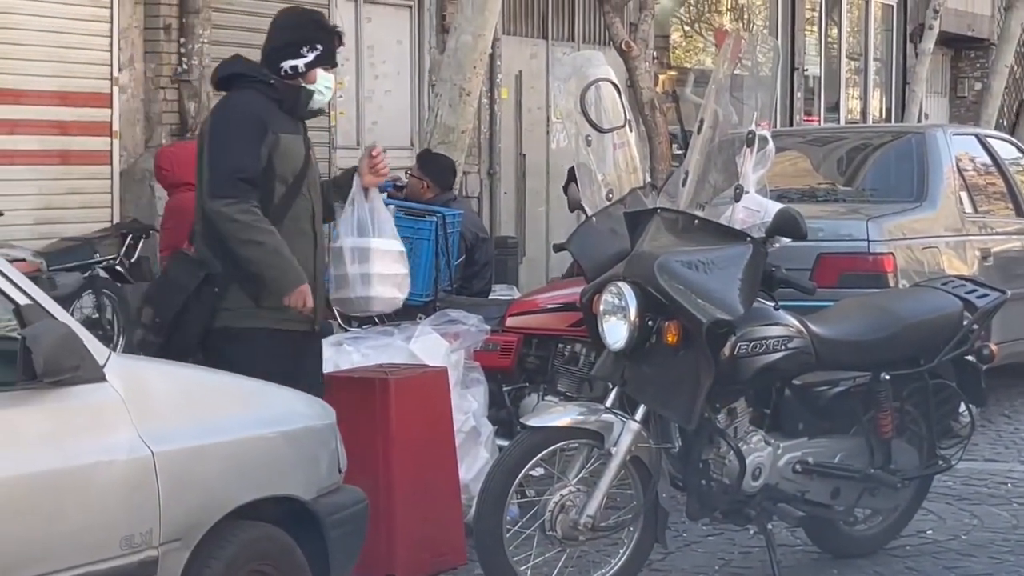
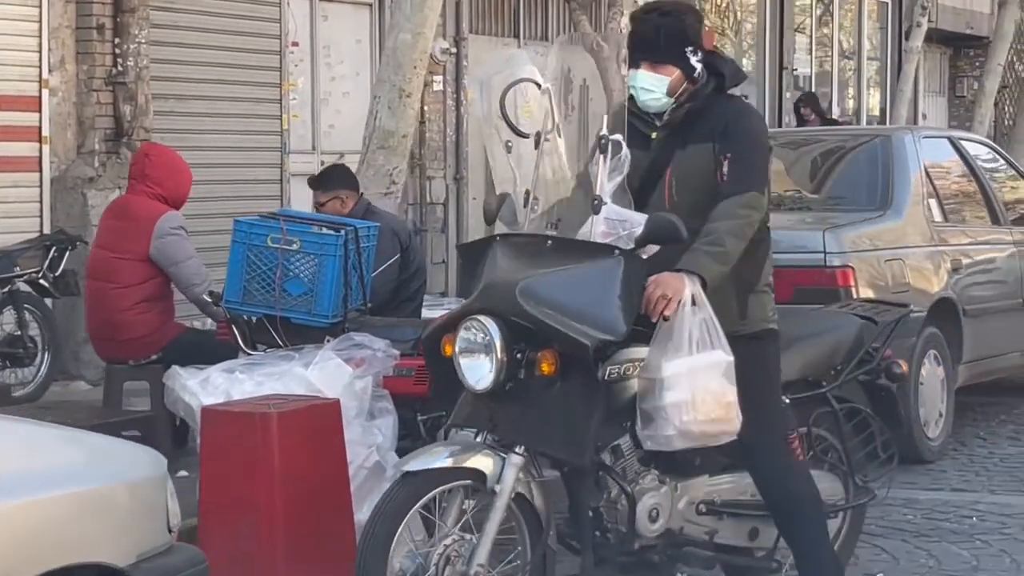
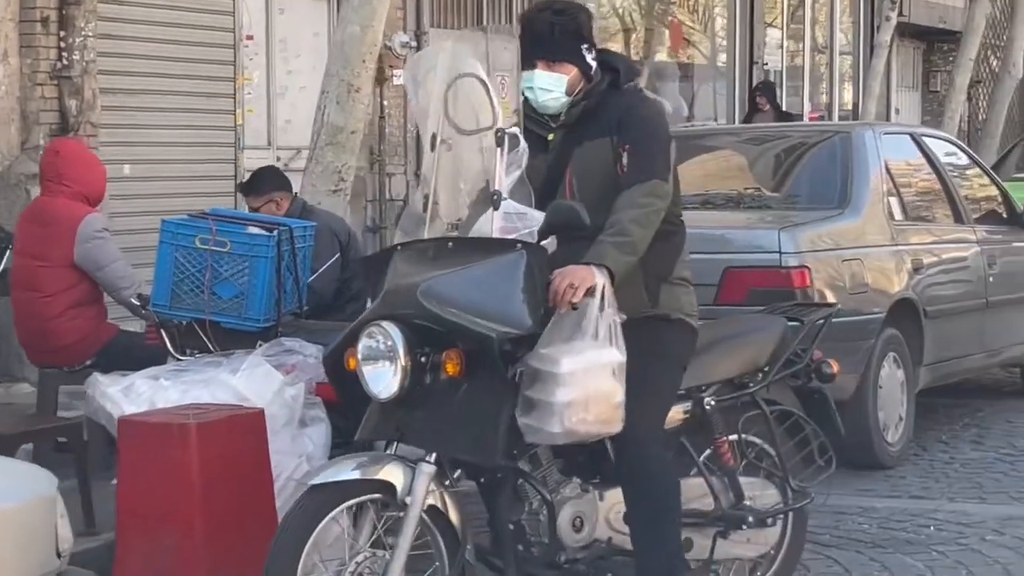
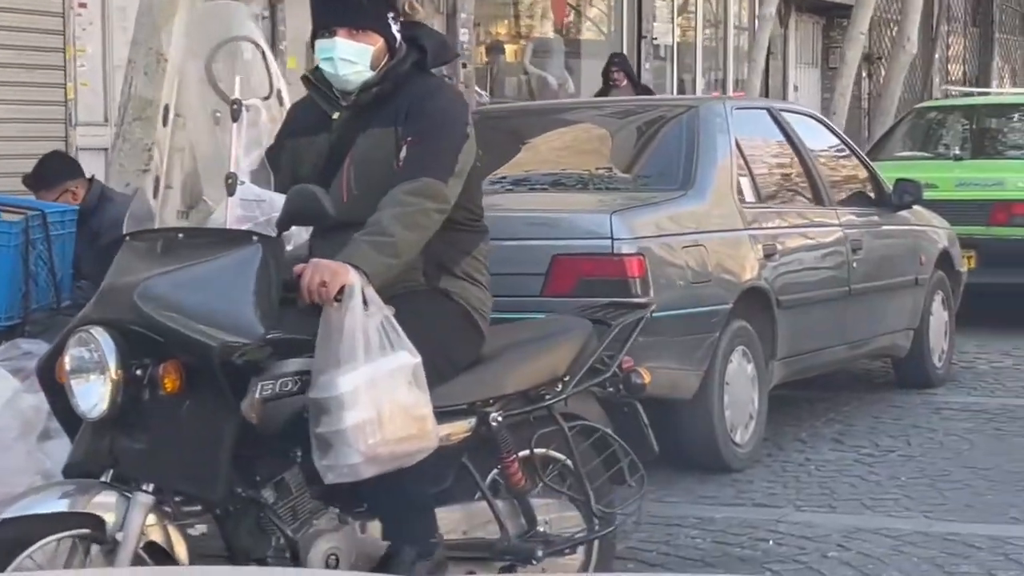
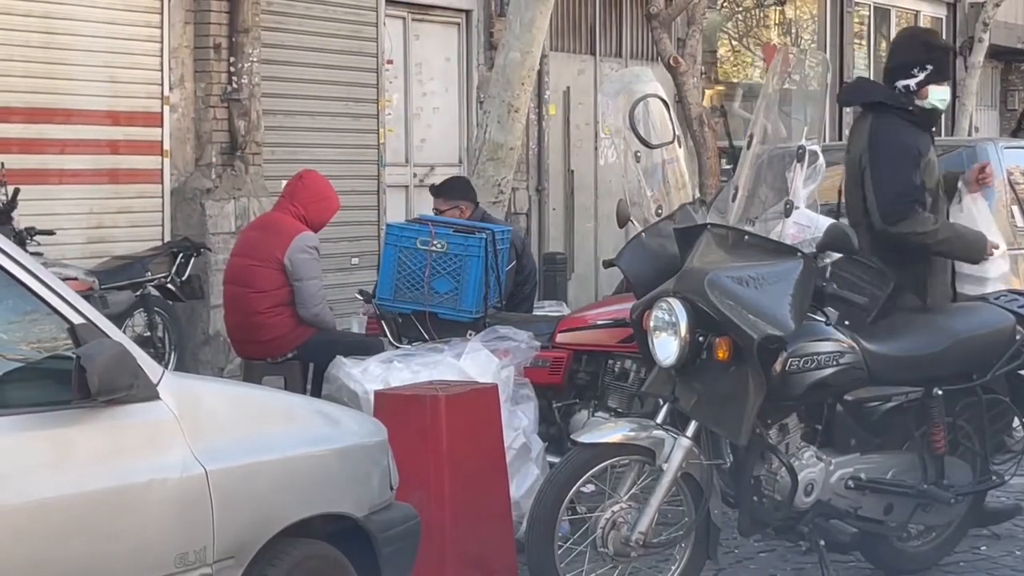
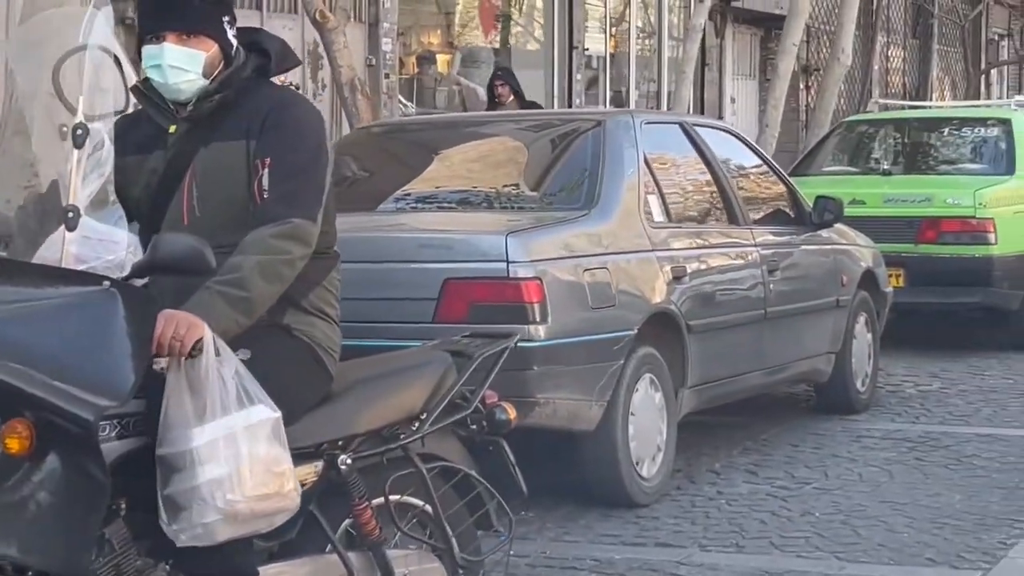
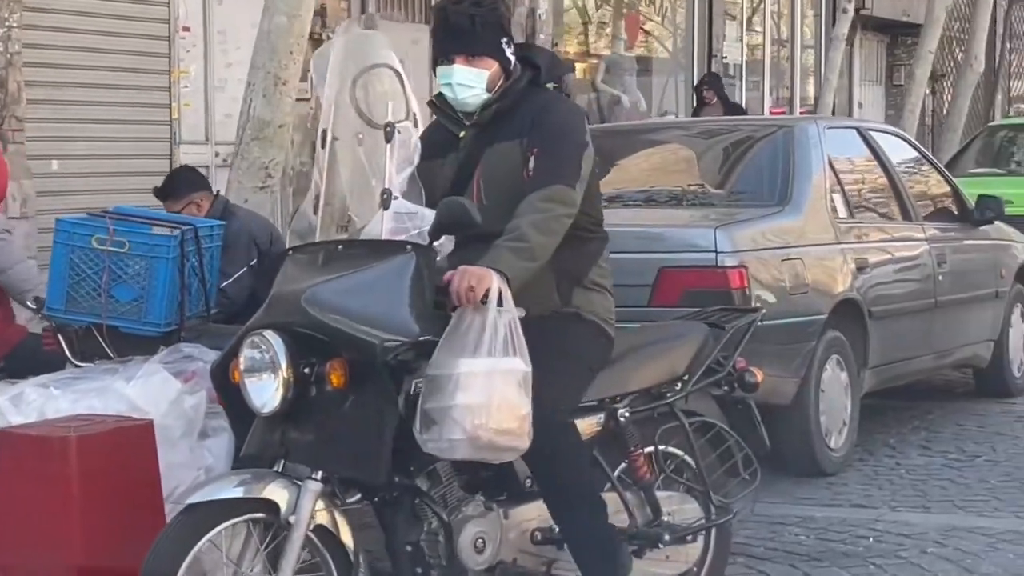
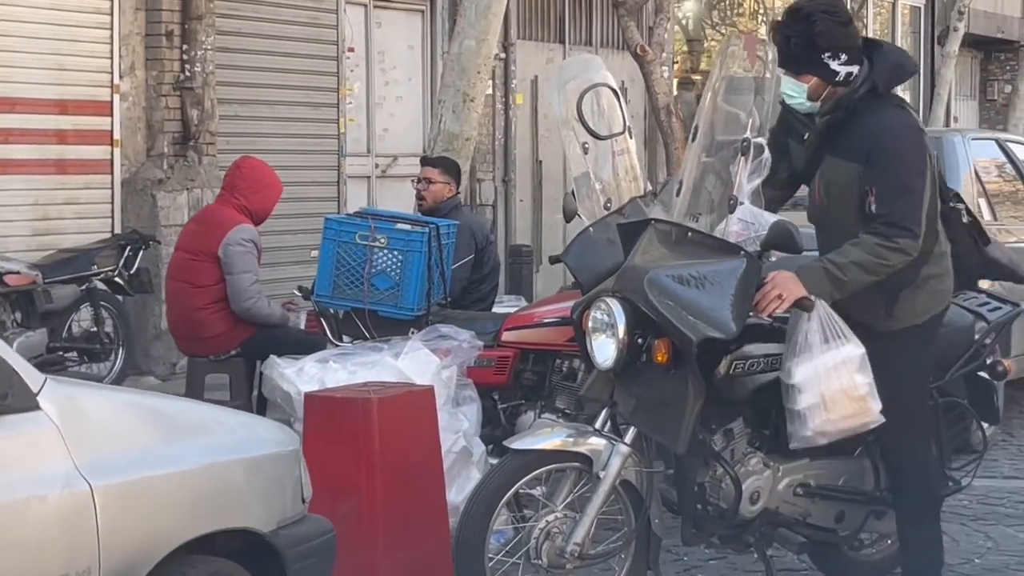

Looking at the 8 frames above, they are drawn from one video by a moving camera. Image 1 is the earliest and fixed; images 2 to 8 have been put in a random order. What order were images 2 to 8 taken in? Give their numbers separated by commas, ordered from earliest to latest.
5, 8, 2, 3, 7, 4, 6
